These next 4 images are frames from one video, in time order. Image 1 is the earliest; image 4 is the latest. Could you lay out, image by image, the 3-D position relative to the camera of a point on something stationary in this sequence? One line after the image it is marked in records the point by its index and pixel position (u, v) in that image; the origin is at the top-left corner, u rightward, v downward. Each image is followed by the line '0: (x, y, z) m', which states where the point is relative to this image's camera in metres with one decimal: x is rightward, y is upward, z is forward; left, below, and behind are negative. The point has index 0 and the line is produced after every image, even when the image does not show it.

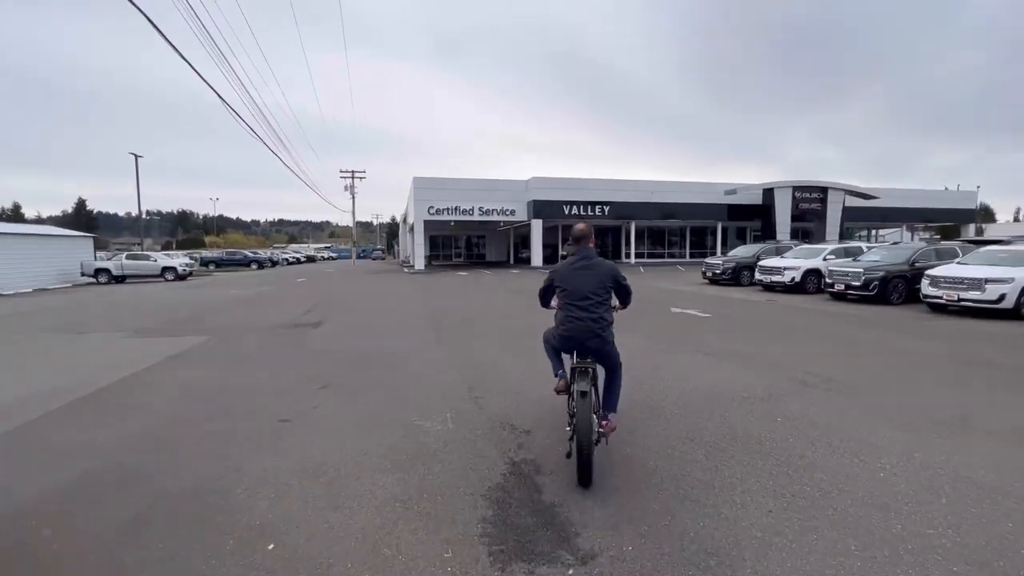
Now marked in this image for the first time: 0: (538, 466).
0: (+0.3, -2.2, +9.1) m
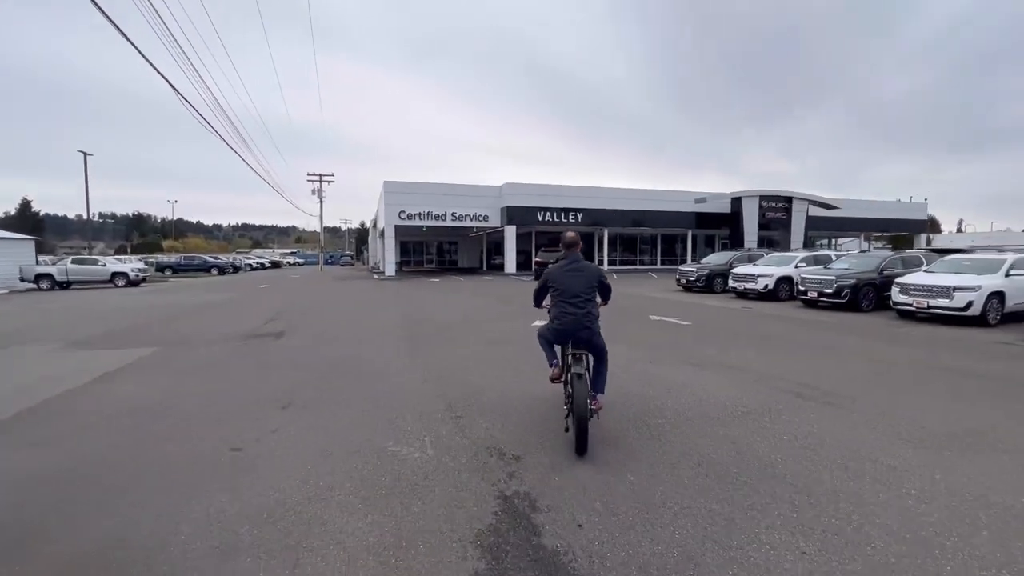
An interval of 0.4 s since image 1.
0: (+0.2, -2.3, +7.9) m
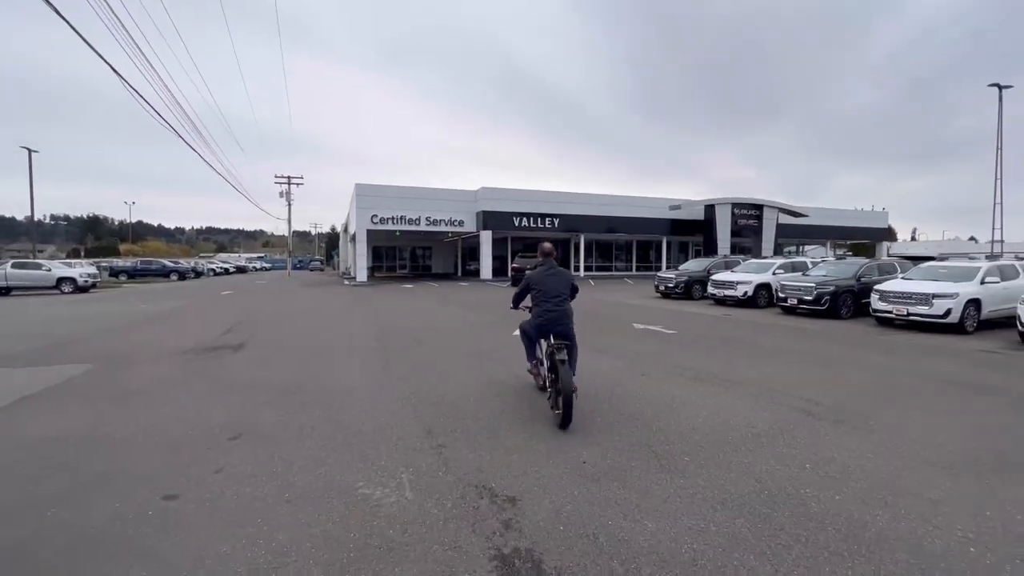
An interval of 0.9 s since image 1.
0: (+0.2, -2.4, +6.5) m
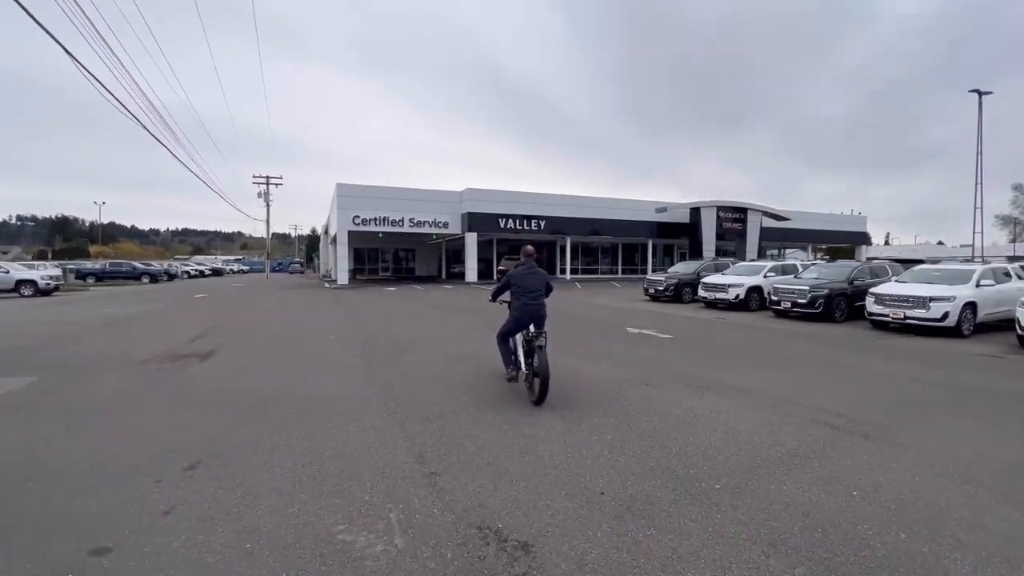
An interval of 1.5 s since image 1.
0: (+0.3, -2.4, +5.2) m
